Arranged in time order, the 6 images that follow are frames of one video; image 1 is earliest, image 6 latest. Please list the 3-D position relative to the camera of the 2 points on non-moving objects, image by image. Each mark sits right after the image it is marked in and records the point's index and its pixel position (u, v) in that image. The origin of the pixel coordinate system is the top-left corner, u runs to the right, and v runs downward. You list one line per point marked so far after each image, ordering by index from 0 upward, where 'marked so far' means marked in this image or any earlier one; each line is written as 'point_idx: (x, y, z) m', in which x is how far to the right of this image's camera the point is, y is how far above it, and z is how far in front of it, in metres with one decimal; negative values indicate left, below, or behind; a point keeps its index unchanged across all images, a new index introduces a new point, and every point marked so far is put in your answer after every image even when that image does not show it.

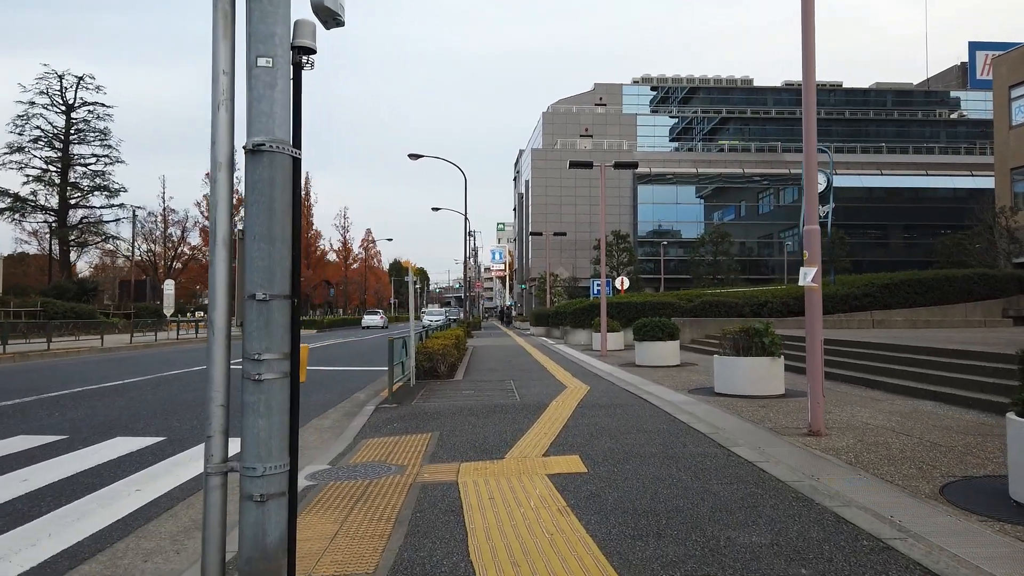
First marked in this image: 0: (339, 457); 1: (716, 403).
0: (-1.9, -1.8, +7.7) m
1: (+3.0, -1.7, +10.3) m
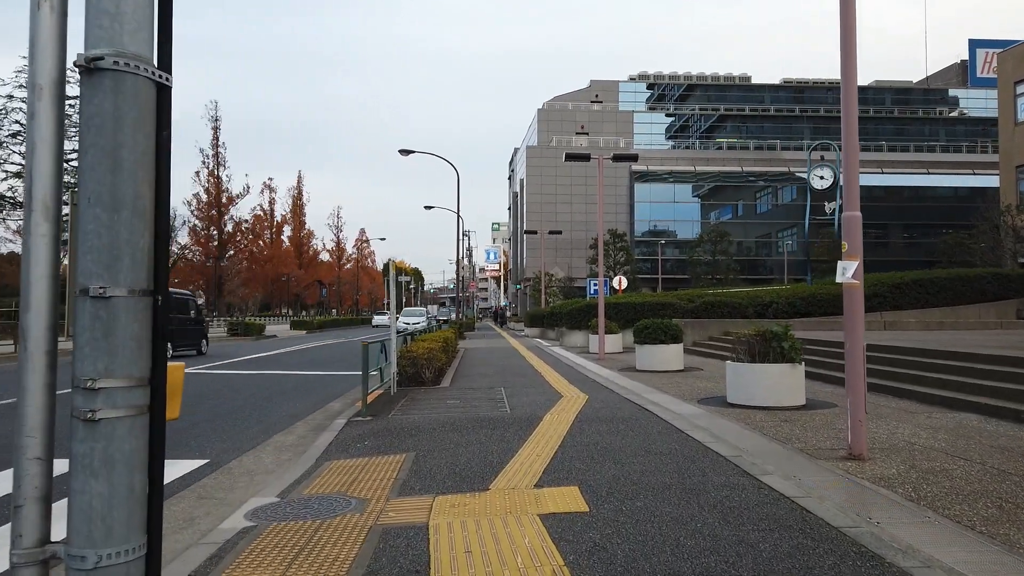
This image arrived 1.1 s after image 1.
0: (-2.0, -1.8, +6.5) m
1: (+2.9, -1.7, +9.2) m
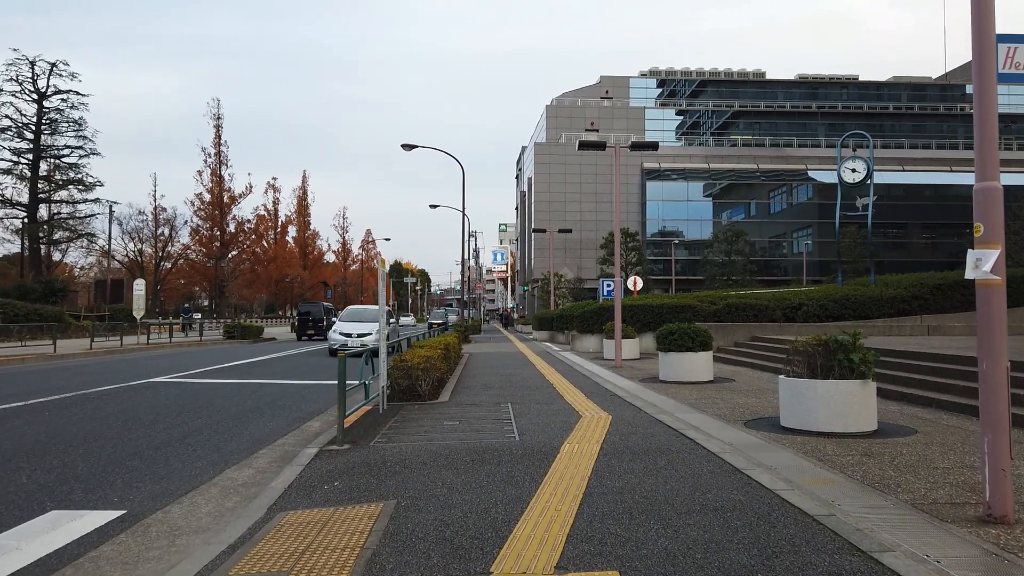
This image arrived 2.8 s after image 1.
0: (-1.9, -1.8, +4.7) m
1: (+3.0, -1.7, +7.4) m
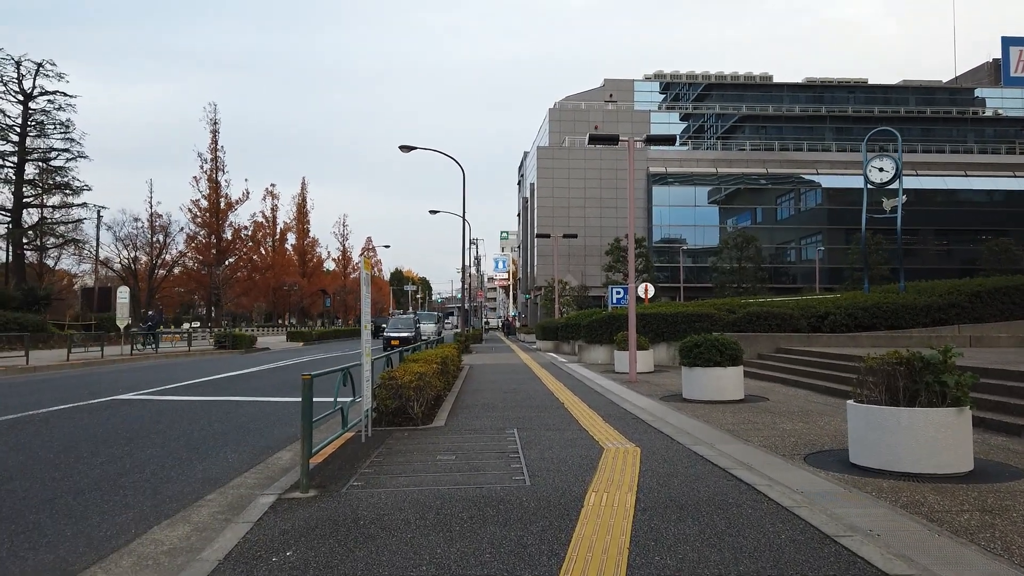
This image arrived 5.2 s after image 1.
0: (-1.9, -1.8, +3.1) m
1: (+3.1, -1.7, +5.7) m
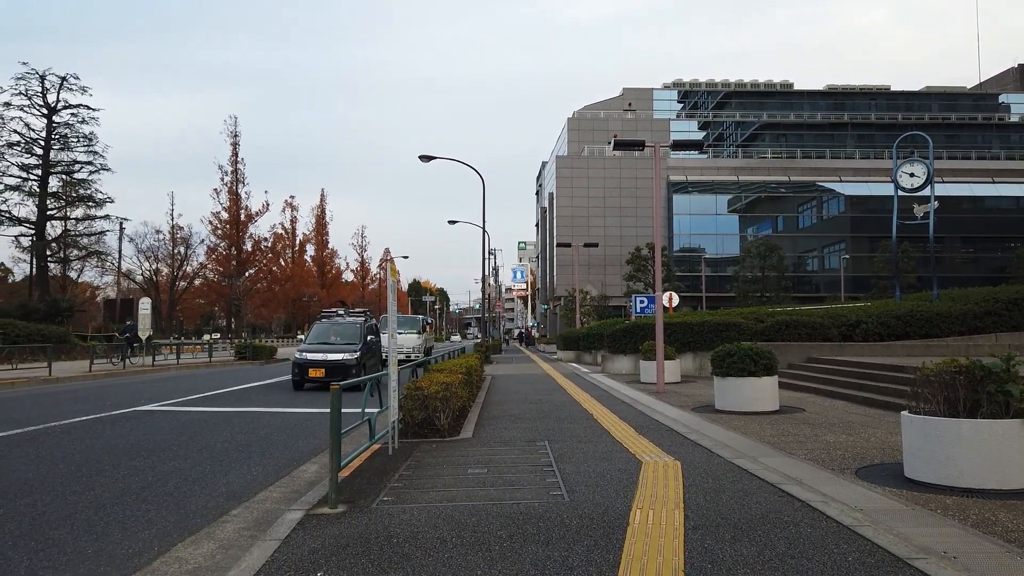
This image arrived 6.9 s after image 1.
0: (-1.6, -1.8, +2.8) m
1: (+3.4, -1.7, +5.3) m
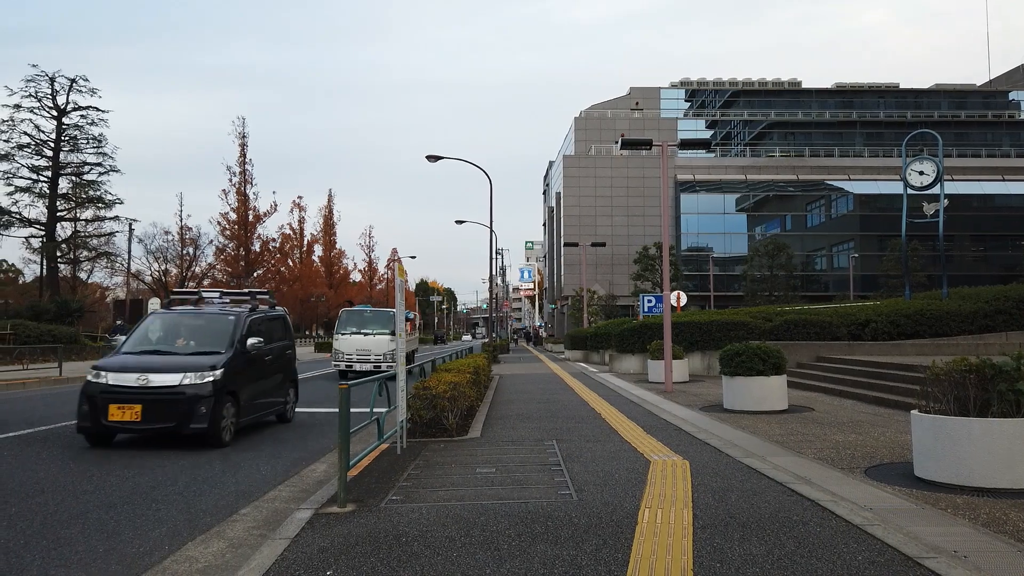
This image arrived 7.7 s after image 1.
0: (-1.6, -1.8, +2.8) m
1: (+3.4, -1.7, +5.3) m
